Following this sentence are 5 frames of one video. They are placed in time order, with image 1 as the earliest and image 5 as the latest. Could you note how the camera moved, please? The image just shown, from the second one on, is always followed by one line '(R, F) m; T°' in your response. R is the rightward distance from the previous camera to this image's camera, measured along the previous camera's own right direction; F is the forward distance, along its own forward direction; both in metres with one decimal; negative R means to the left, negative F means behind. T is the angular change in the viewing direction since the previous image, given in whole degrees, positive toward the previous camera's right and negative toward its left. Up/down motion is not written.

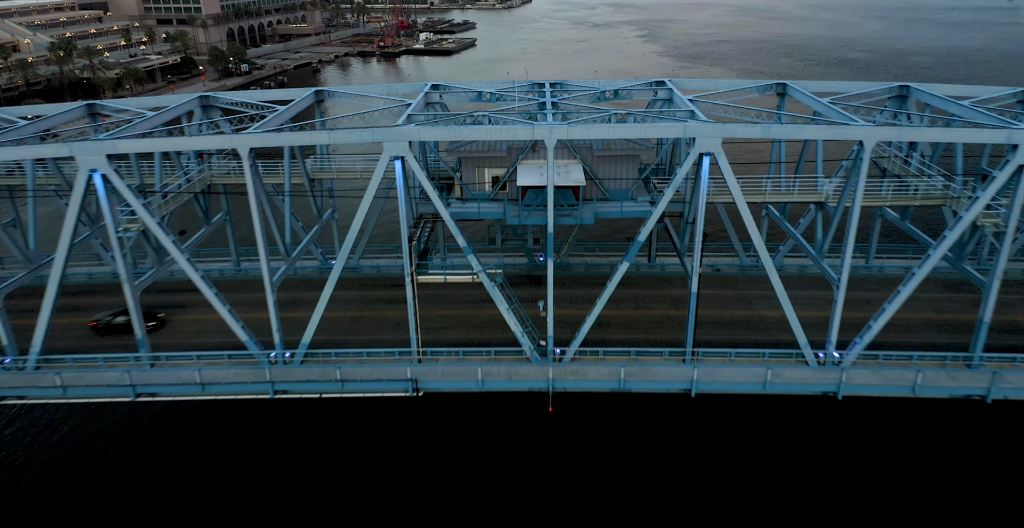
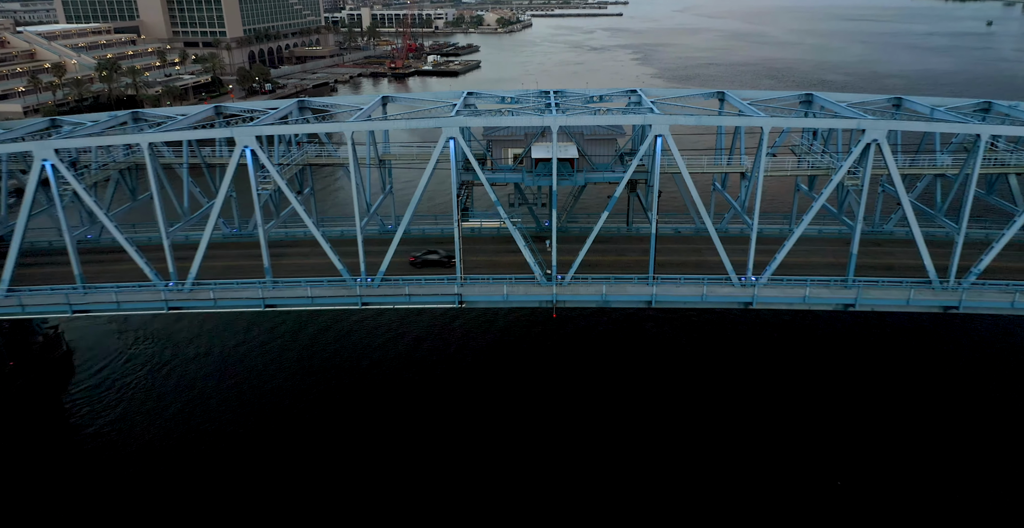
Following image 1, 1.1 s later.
(-0.3, -3.8) m; 0°
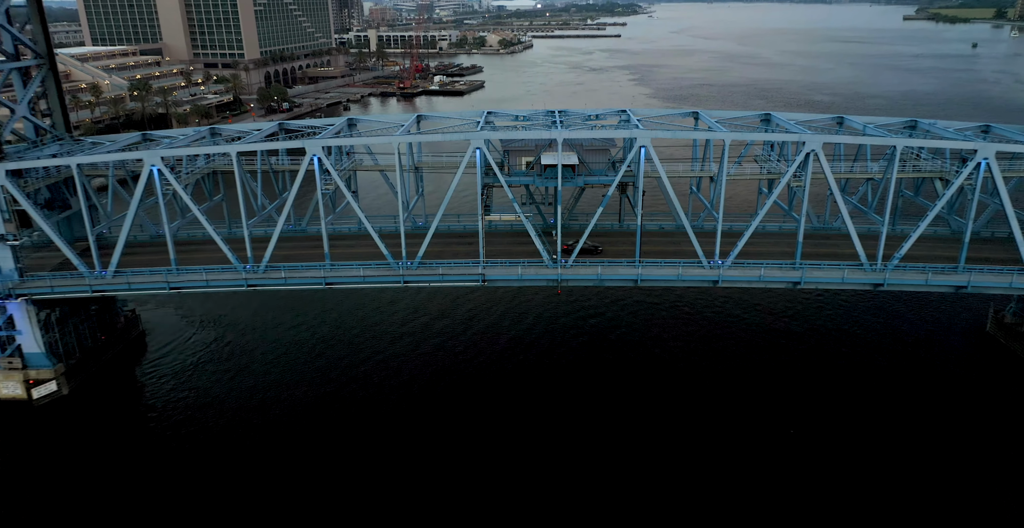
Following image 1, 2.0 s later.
(-0.3, -3.0) m; 0°
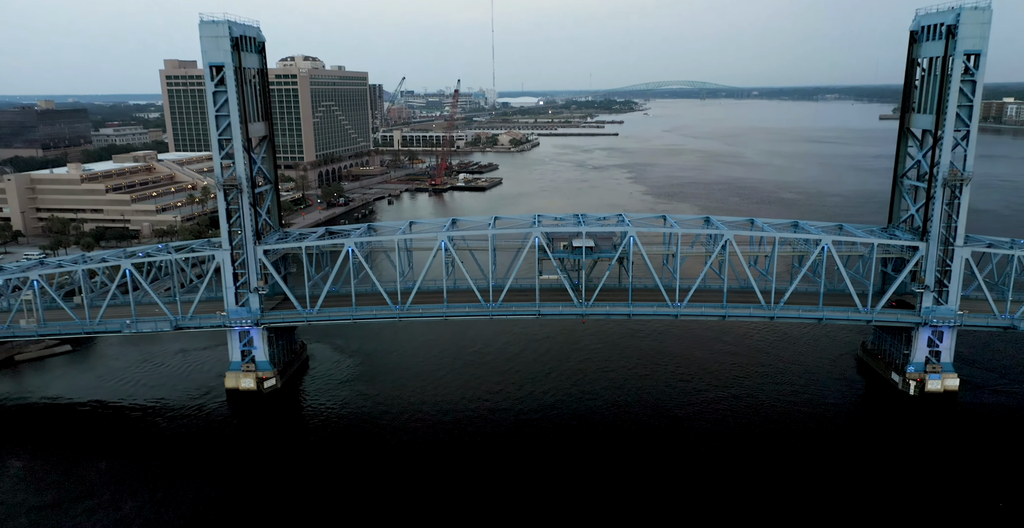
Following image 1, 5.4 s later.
(-1.7, -10.8) m; 0°
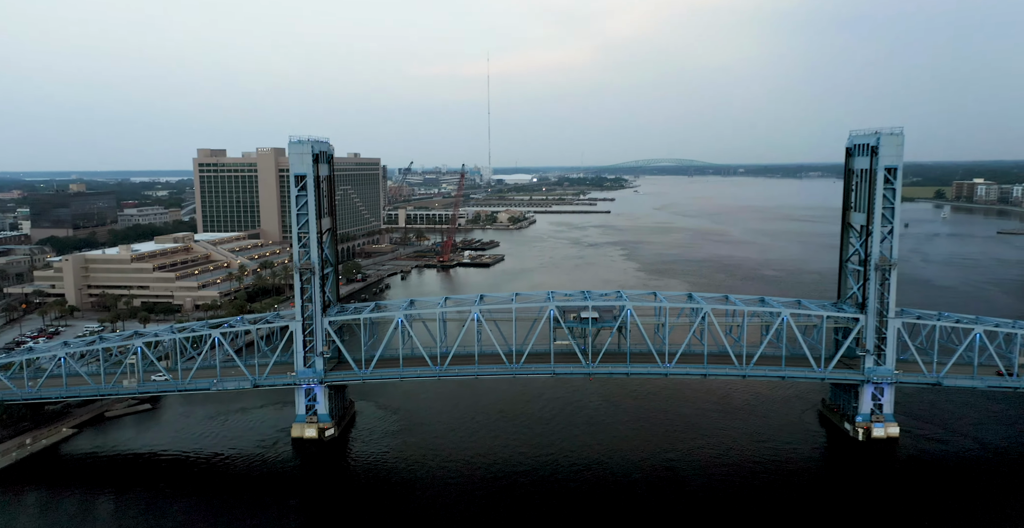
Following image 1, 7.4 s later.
(-1.3, -6.1) m; +1°
